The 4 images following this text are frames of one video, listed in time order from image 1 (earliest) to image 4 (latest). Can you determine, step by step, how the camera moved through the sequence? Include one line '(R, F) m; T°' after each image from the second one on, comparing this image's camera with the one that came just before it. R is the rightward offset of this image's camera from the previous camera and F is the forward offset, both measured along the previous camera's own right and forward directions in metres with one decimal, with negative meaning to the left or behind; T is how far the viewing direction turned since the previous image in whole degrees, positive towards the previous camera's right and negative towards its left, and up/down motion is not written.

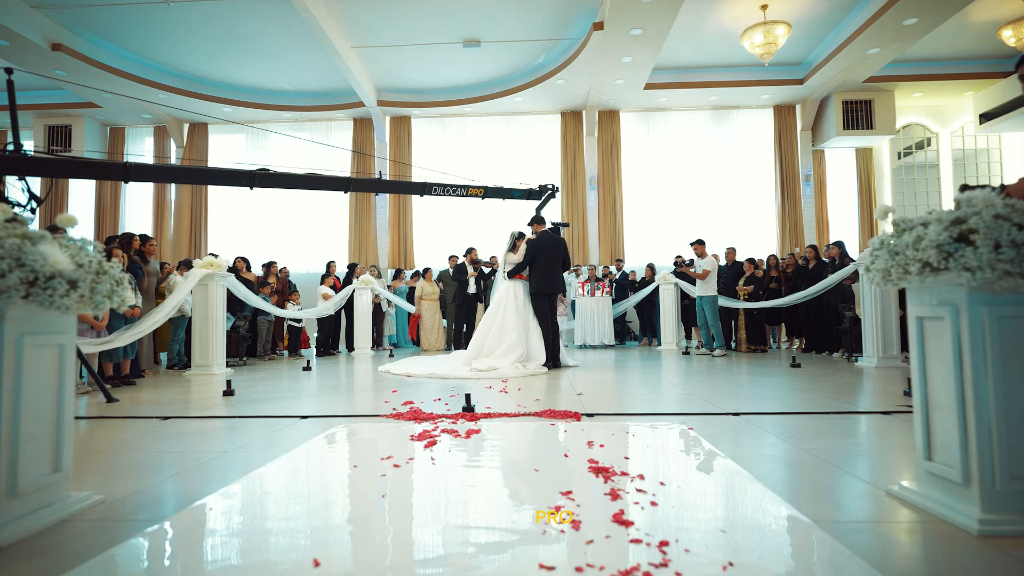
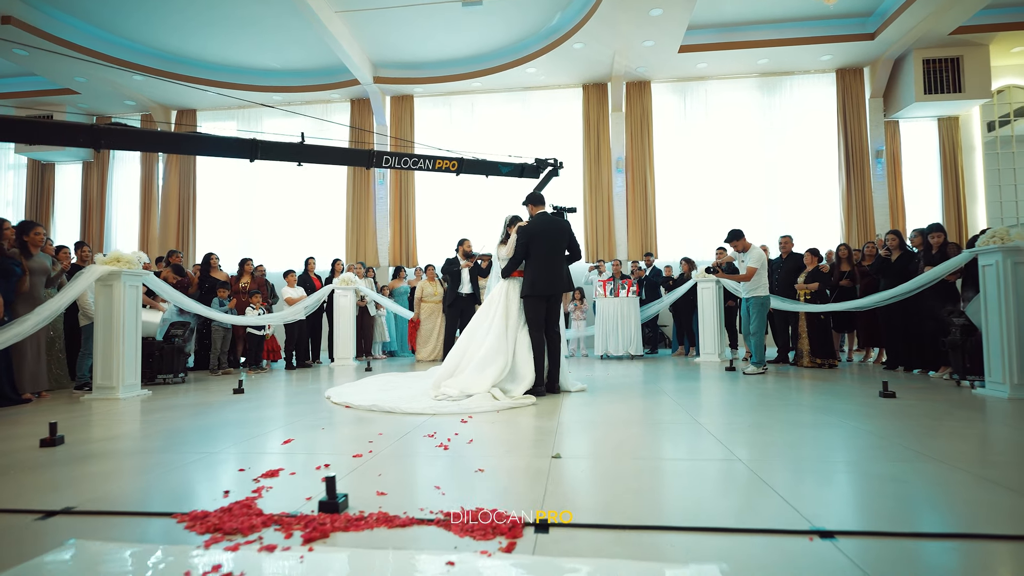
(+0.5, +1.4) m; -4°
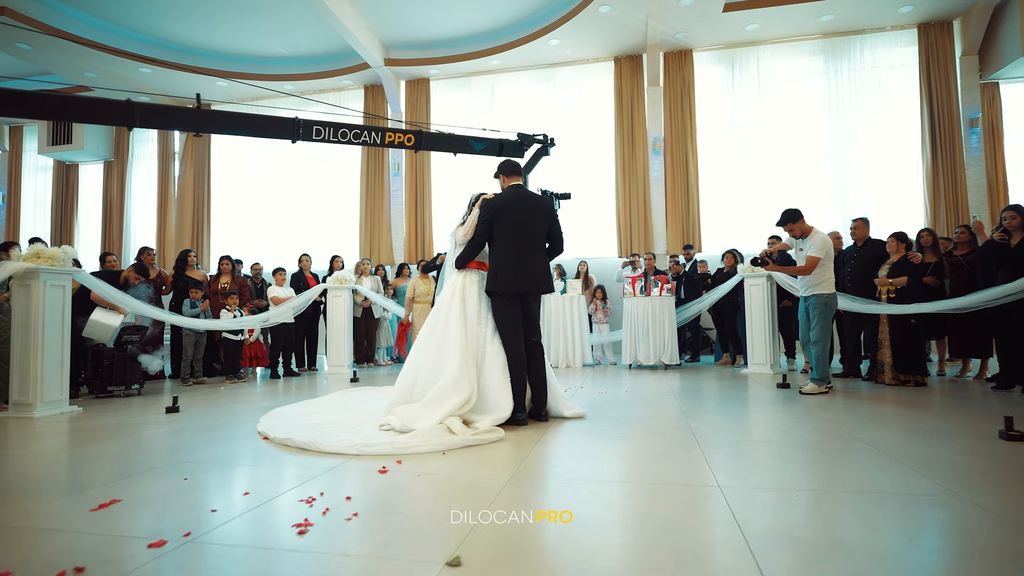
(+0.5, +1.0) m; -6°
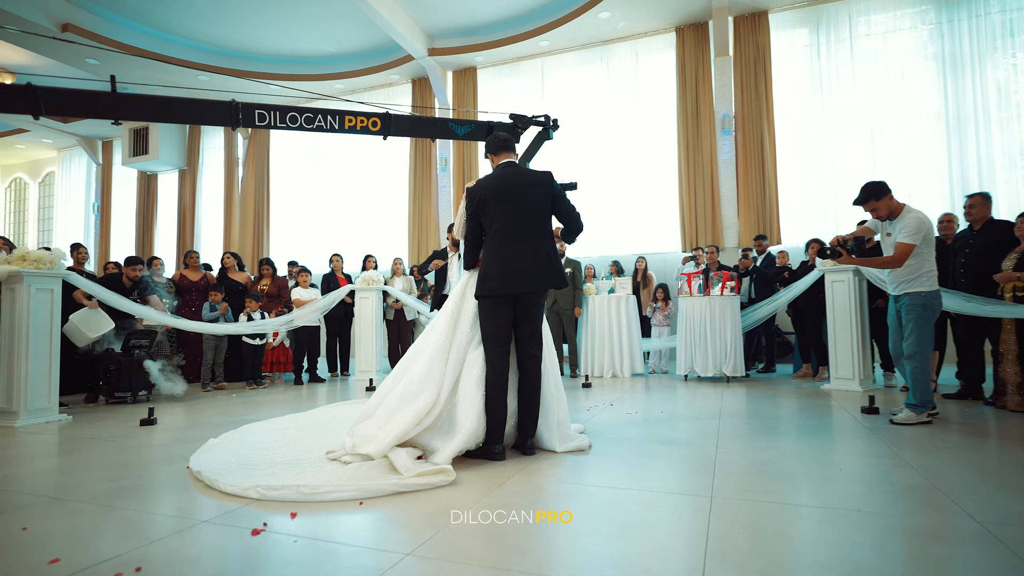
(+0.5, +0.7) m; -9°
